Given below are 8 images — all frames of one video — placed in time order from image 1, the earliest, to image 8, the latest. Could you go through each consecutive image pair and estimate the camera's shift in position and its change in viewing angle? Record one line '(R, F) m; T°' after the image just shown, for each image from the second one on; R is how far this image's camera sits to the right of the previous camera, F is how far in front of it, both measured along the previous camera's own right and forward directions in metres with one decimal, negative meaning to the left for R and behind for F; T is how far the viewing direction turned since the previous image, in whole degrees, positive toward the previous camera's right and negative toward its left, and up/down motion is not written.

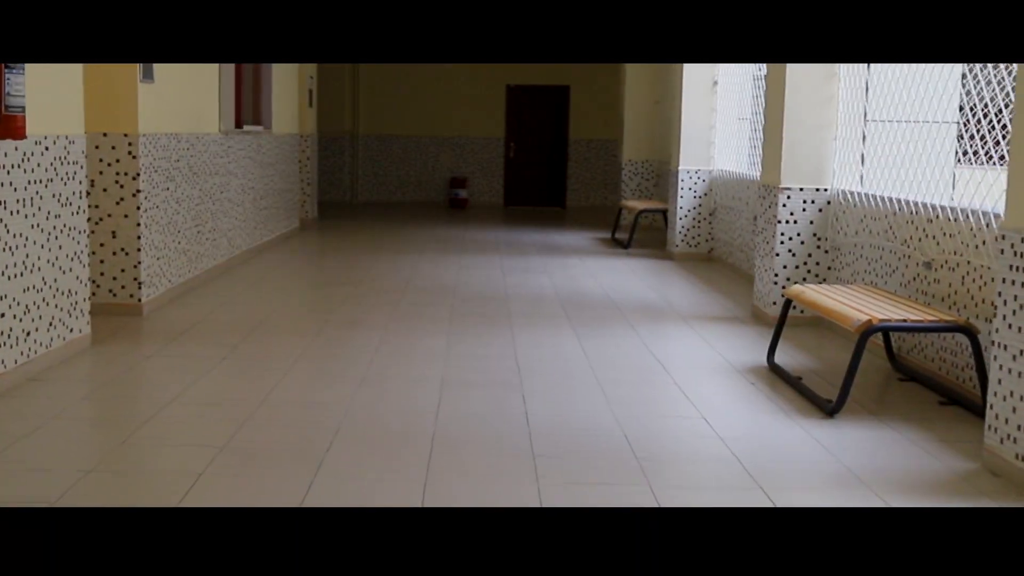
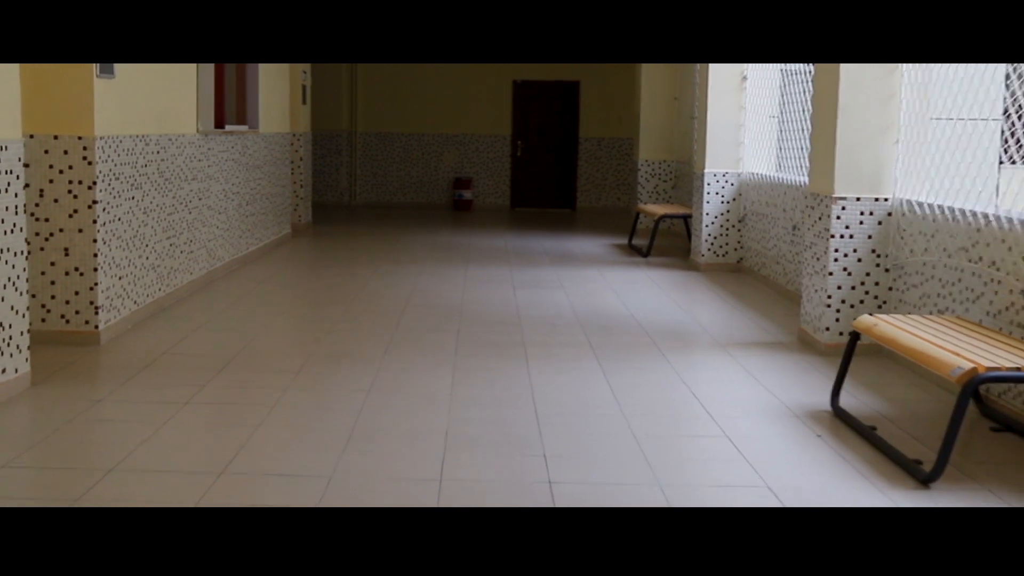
(0.0, +0.8) m; 0°
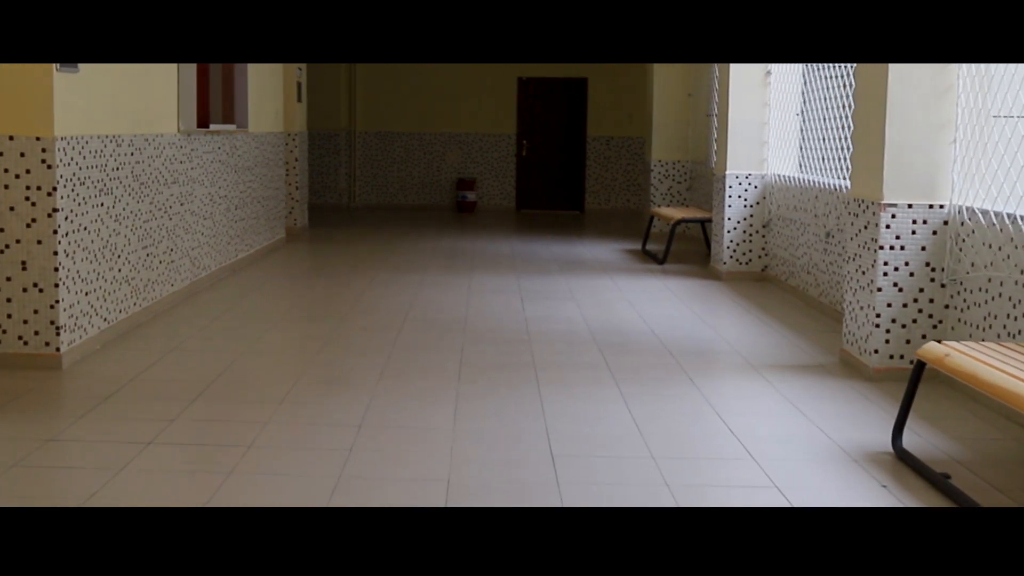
(0.0, +0.6) m; 0°
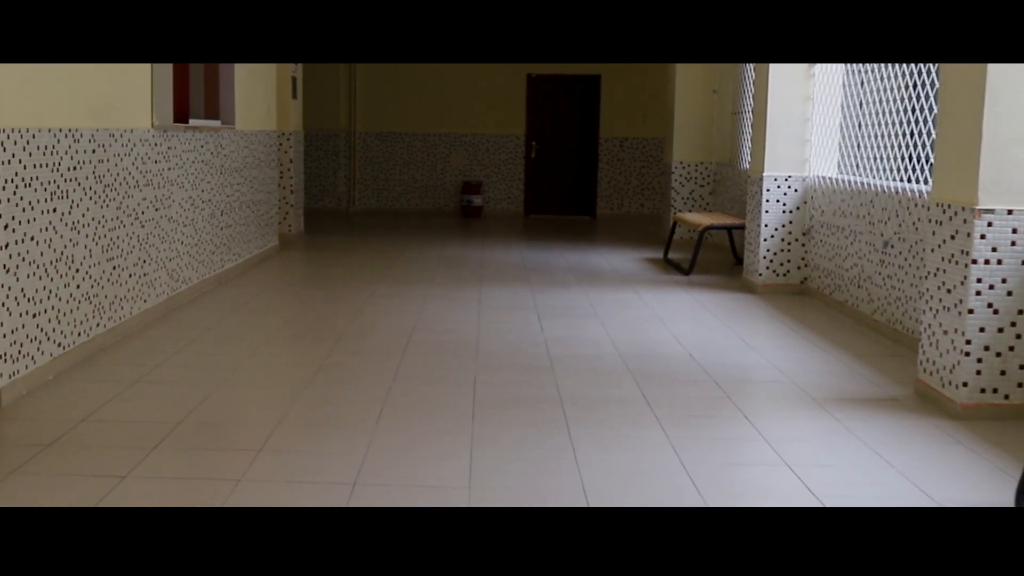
(0.0, +0.8) m; 0°
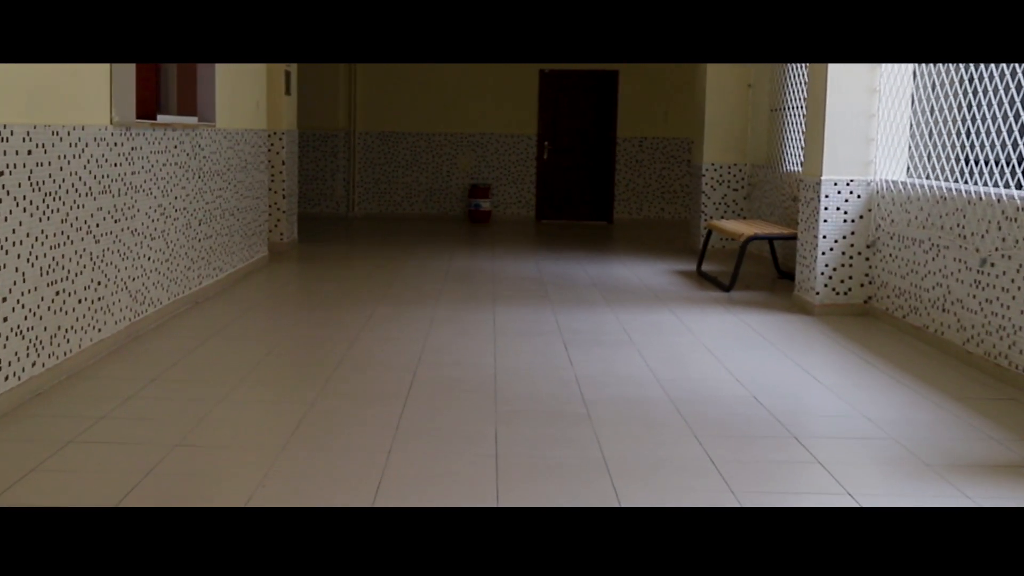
(-0.1, +0.9) m; 0°
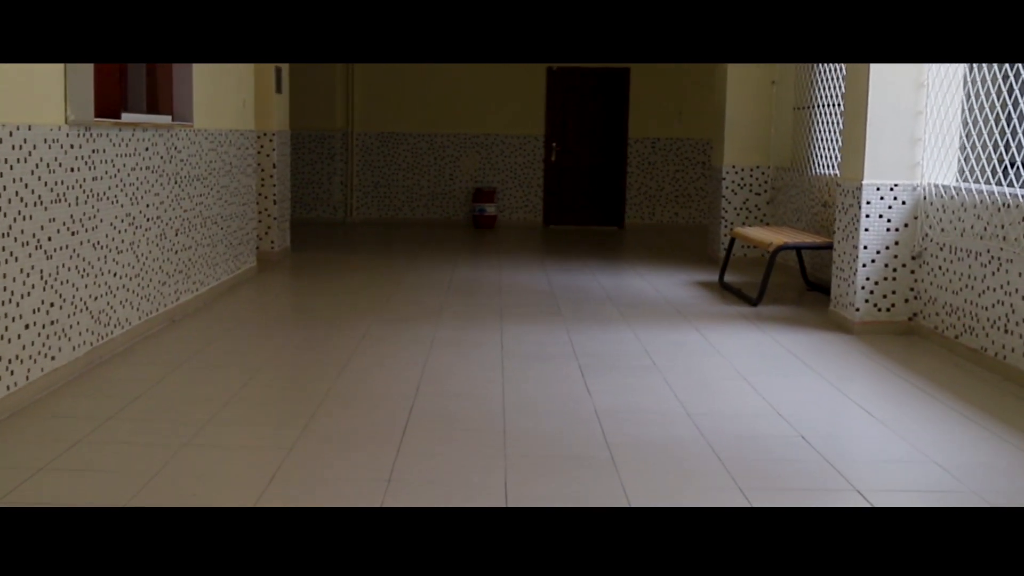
(0.0, +0.6) m; 0°
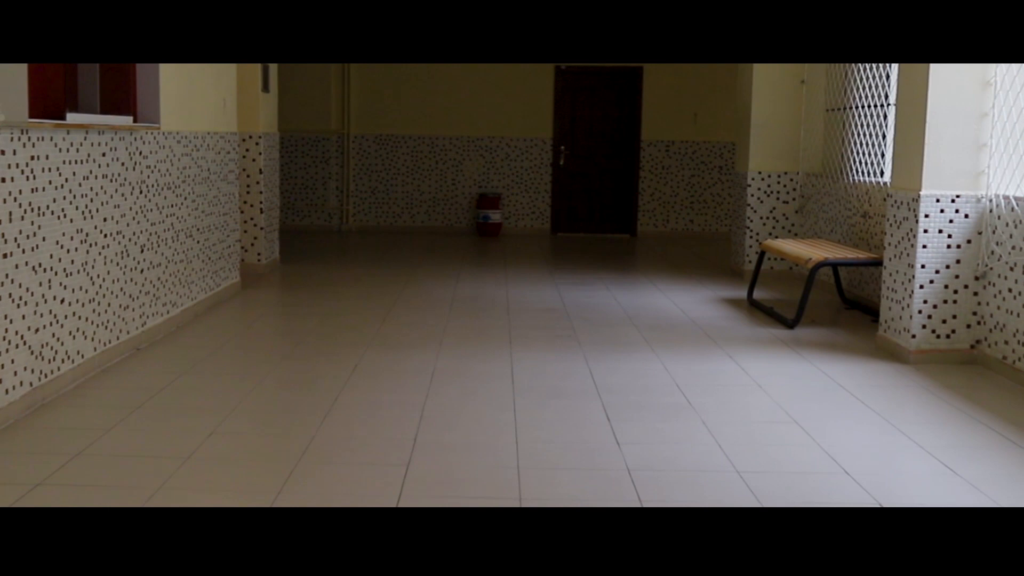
(0.0, +0.7) m; 0°
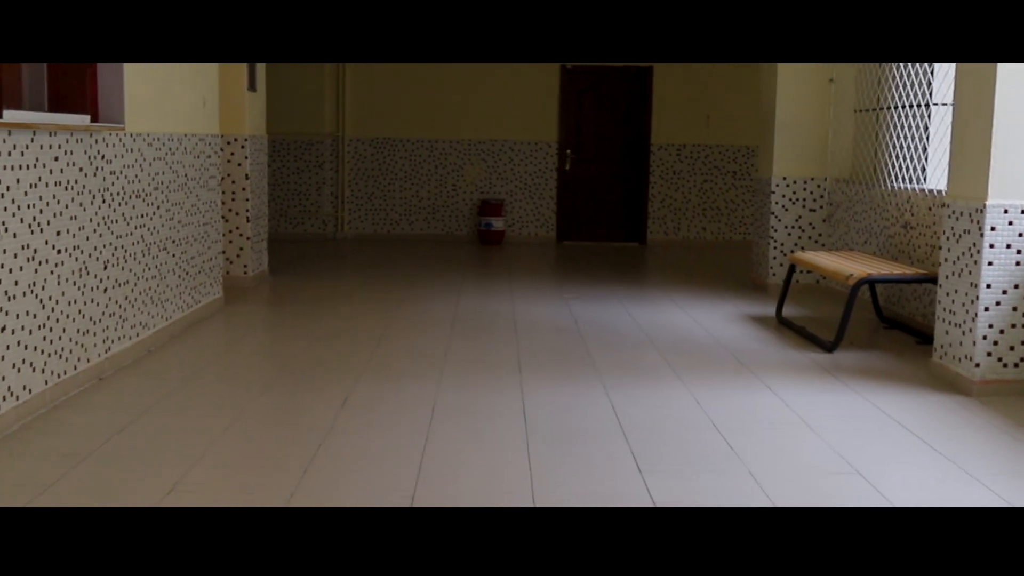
(0.0, +0.6) m; 0°
